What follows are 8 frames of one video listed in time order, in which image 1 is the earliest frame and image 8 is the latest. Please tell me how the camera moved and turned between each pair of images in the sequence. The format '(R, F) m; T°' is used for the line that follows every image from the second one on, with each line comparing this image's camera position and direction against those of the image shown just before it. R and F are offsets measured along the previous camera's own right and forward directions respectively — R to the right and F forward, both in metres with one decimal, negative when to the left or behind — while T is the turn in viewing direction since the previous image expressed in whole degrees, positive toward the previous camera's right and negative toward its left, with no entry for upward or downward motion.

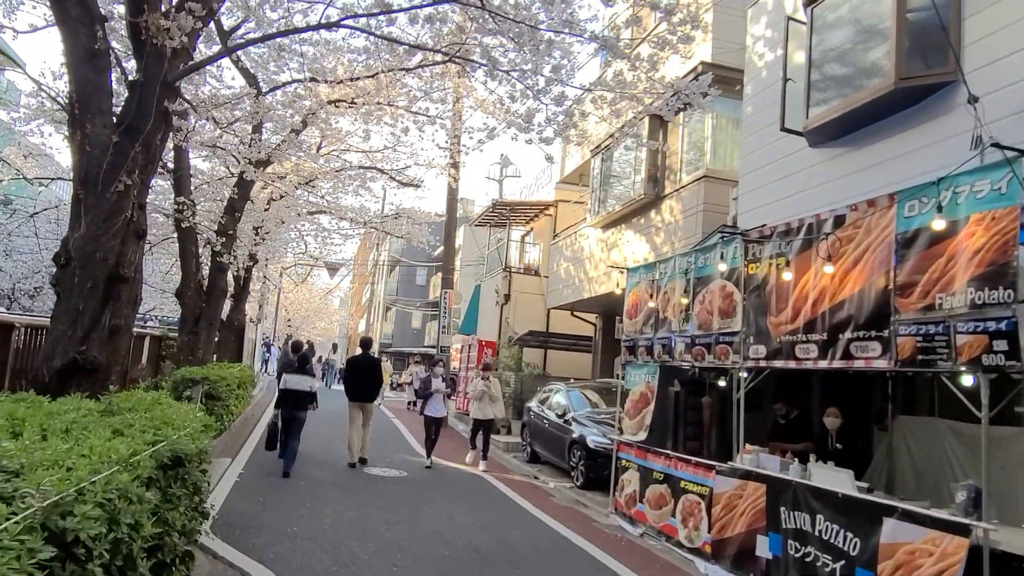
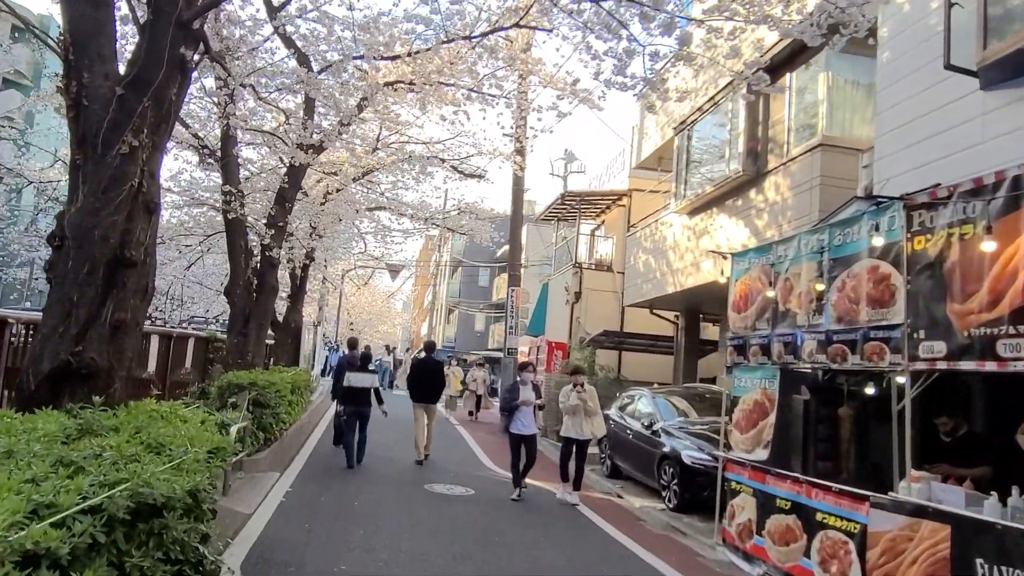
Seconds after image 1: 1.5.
(-0.2, +1.3) m; -5°
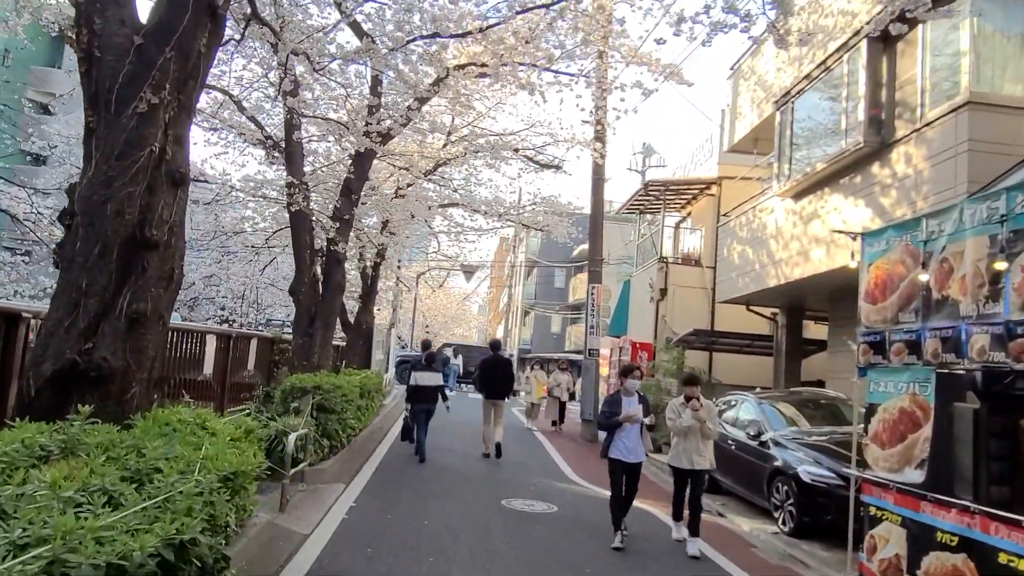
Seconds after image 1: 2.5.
(-0.1, +1.0) m; -6°
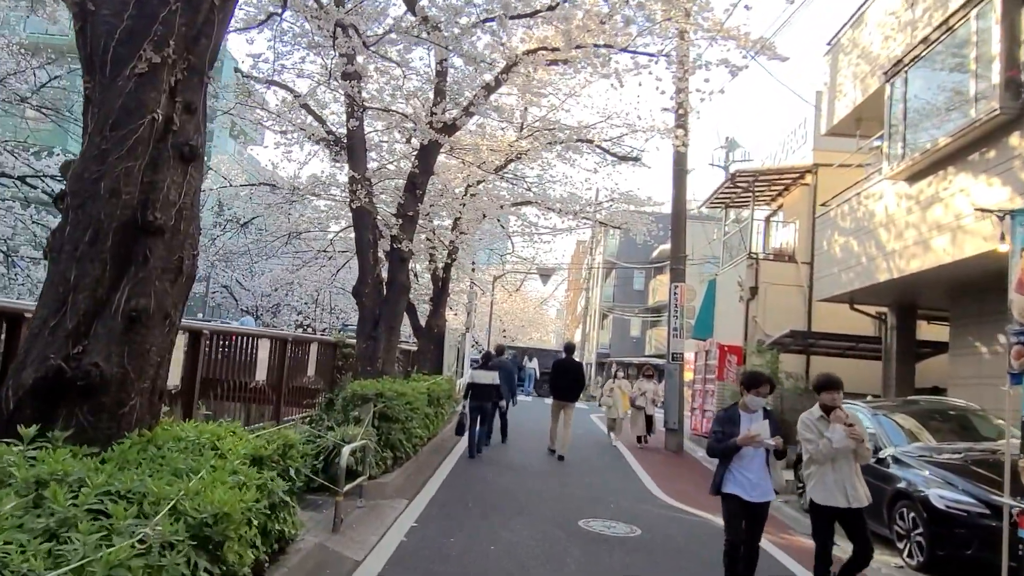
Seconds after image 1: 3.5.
(0.0, +0.8) m; -6°
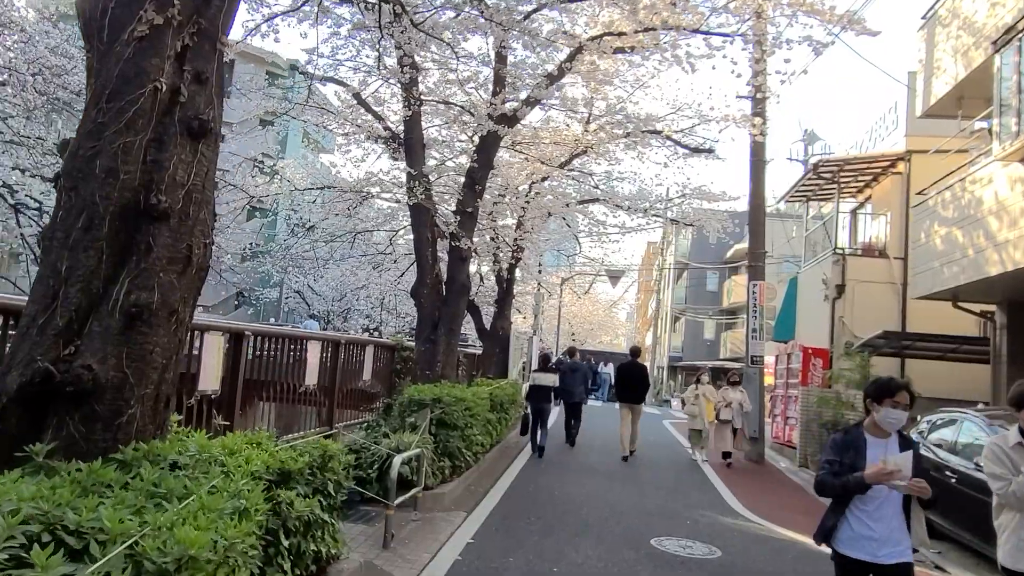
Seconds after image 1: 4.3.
(+0.1, +0.6) m; -5°
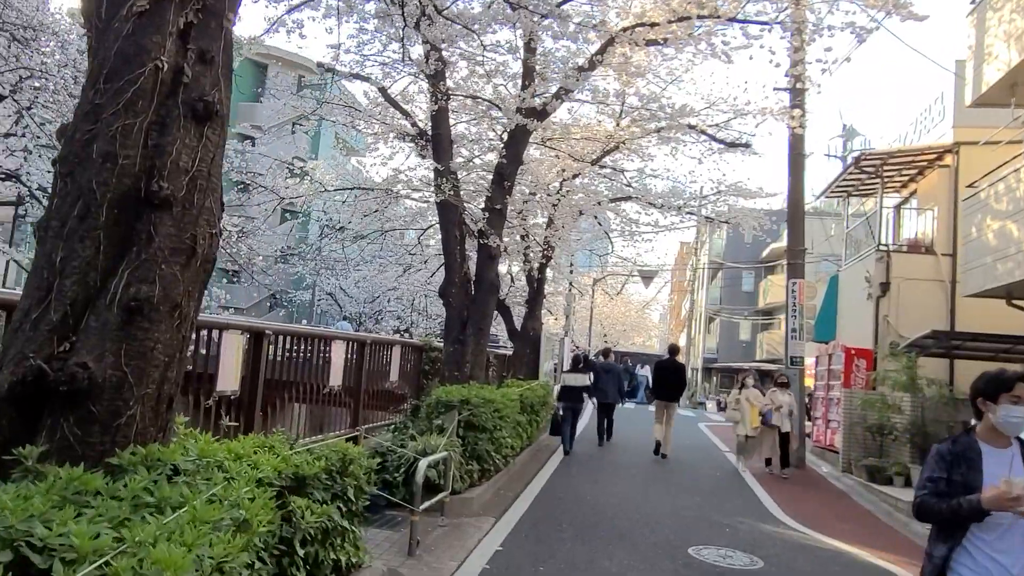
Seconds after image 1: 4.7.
(0.0, +0.3) m; -2°
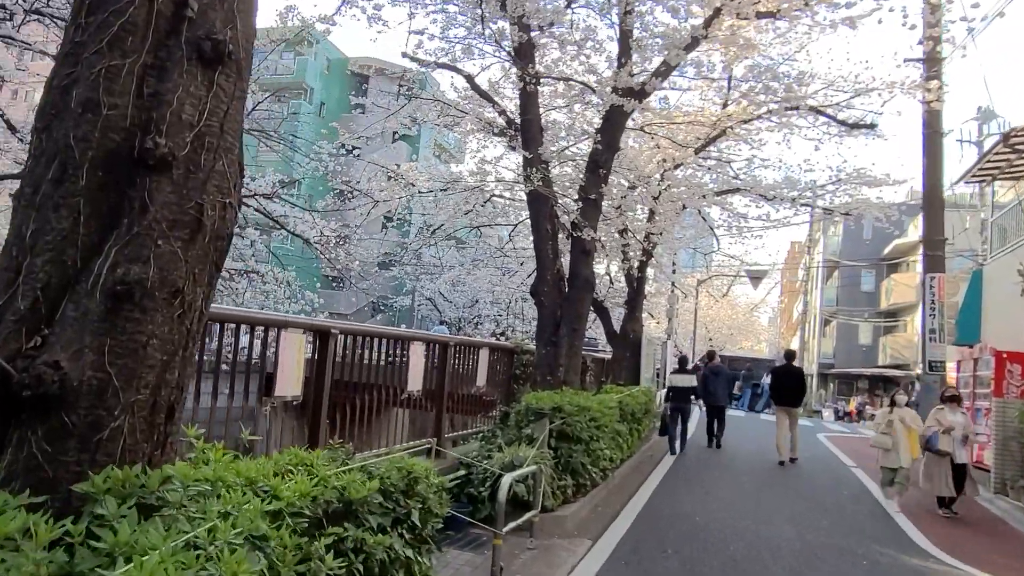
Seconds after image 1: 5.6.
(0.0, +0.7) m; -8°
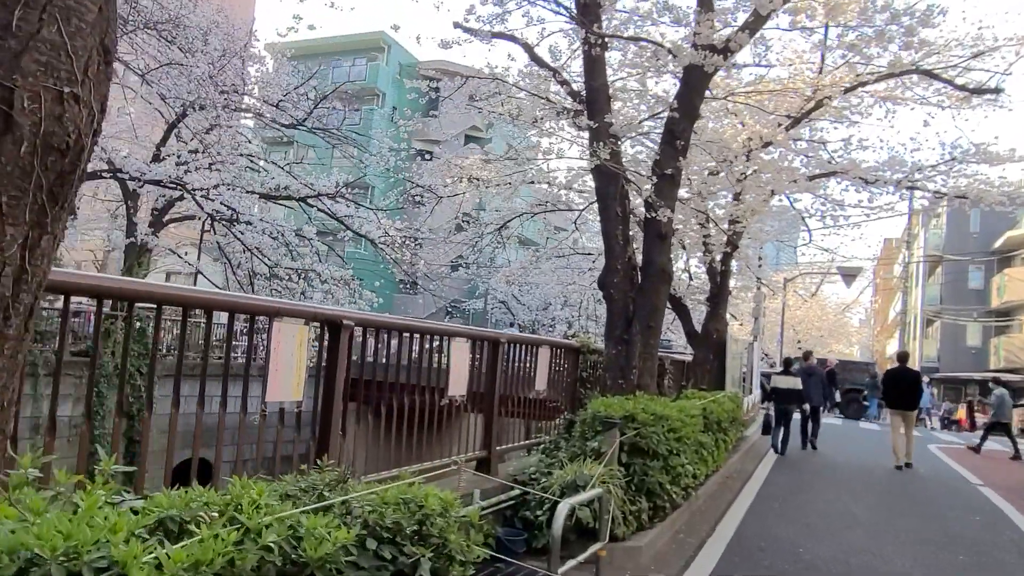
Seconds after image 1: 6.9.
(+0.1, +1.0) m; -6°
